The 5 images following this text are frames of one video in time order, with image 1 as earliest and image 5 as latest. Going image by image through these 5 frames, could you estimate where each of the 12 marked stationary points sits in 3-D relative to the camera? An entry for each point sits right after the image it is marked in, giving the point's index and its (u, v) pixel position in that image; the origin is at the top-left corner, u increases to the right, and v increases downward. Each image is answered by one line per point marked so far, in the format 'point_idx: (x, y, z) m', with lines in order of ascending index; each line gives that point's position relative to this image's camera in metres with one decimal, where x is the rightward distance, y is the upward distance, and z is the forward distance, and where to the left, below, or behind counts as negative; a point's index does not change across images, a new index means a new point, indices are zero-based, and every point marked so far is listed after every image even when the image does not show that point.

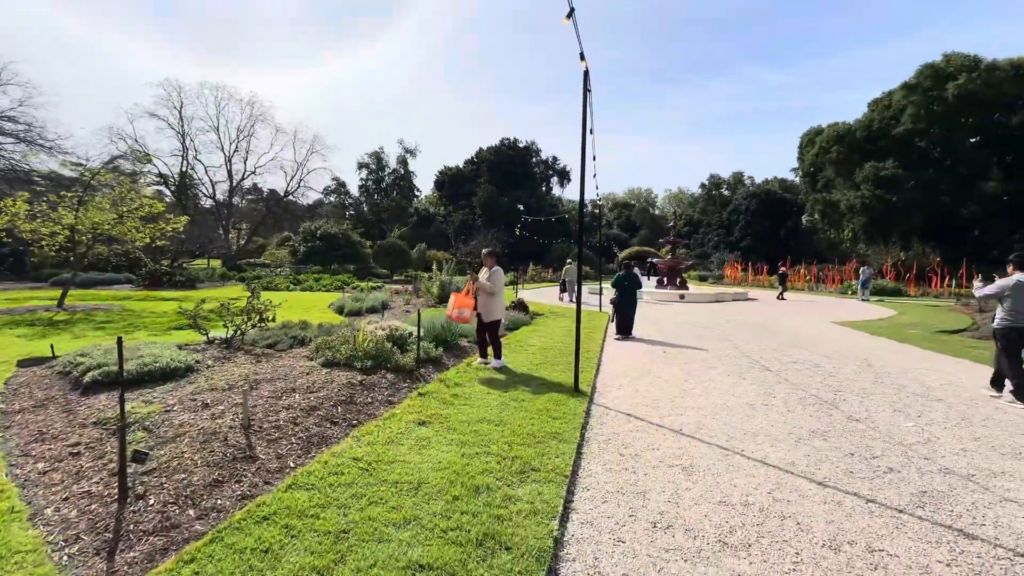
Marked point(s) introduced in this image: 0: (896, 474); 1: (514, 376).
0: (+3.1, -1.5, +3.6) m
1: (0.0, -1.3, +6.6) m
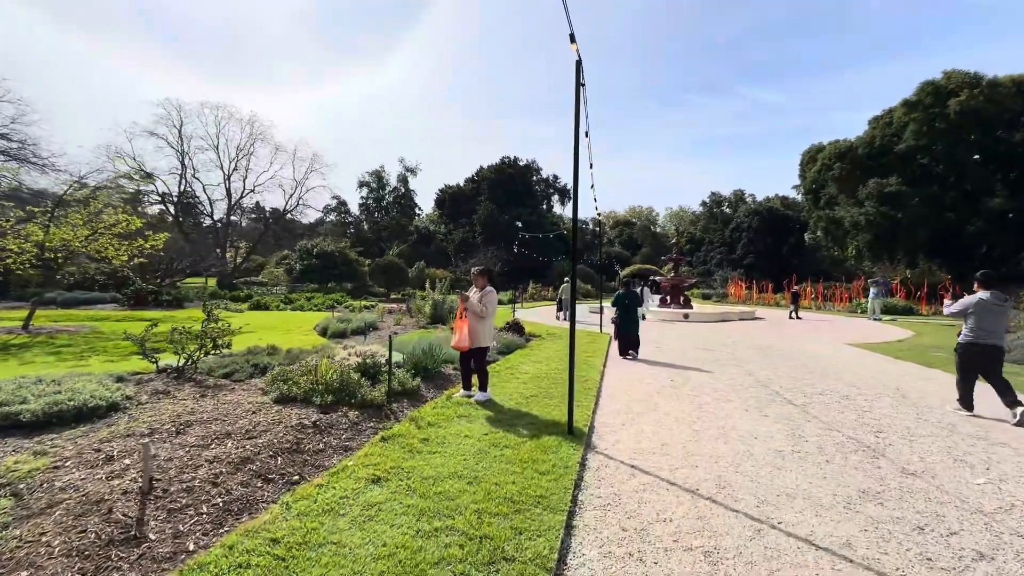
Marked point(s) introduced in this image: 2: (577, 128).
0: (+2.9, -1.7, +2.7) m
1: (-0.2, -1.6, +5.7) m
2: (+0.7, +1.8, +5.1) m
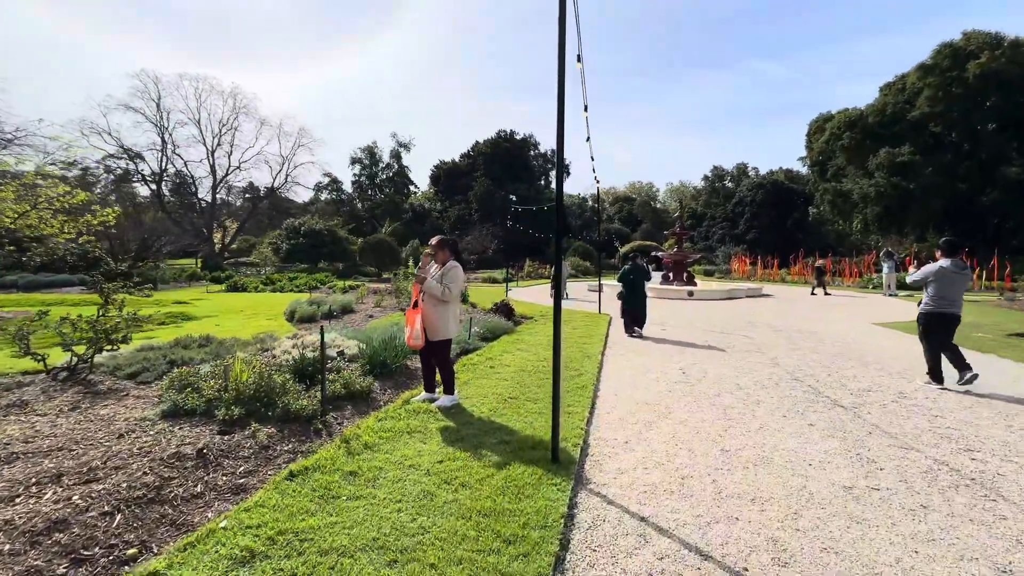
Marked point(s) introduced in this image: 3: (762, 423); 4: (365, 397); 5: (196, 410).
0: (+2.6, -1.5, +1.4) m
1: (-0.5, -1.3, +4.4) m
2: (+0.4, +2.1, +3.7) m
3: (+2.5, -1.3, +4.5) m
4: (-1.7, -1.3, +5.2) m
5: (-2.9, -1.1, +4.2) m
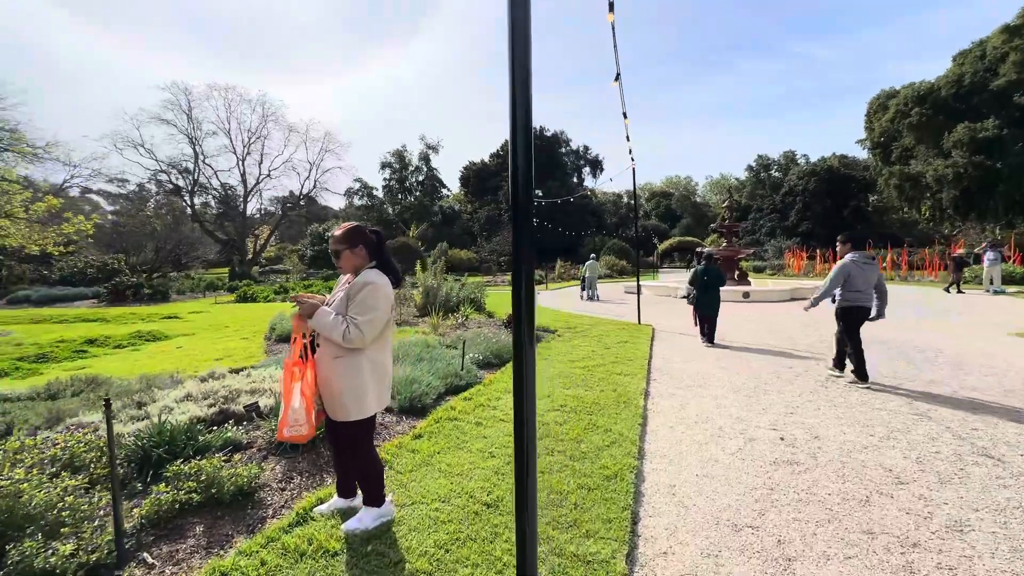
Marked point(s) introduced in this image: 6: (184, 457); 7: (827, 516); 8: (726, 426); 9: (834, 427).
0: (+2.2, -1.6, -1.0) m
1: (-0.7, -1.5, +2.2) m
2: (+0.1, +1.9, +1.4) m
3: (+2.3, -1.5, +2.0) m
4: (-1.8, -1.5, +3.0) m
5: (-3.1, -1.4, +2.2) m
6: (-2.3, -1.1, +3.1) m
7: (+1.9, -1.4, +2.8) m
8: (+2.0, -1.4, +4.3) m
9: (+3.0, -1.3, +4.2) m
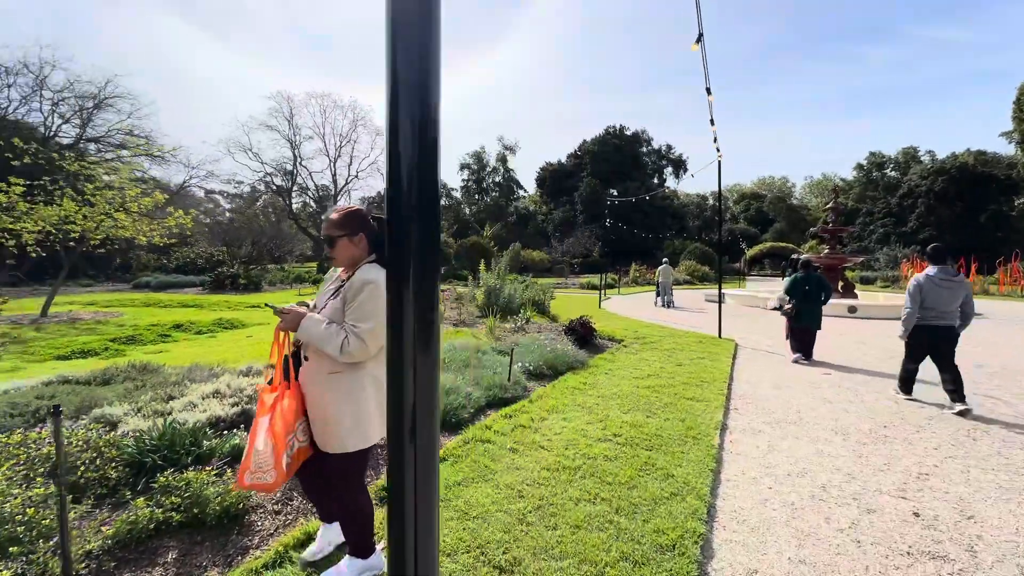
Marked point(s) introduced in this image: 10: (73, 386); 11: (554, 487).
0: (+1.6, -1.7, -2.0) m
1: (-0.7, -1.5, +1.6) m
2: (0.0, +1.9, +0.7) m
3: (+2.2, -1.6, +1.0) m
4: (-1.7, -1.4, +2.7) m
5: (-3.1, -1.3, +2.0) m
6: (-2.1, -1.0, +2.8) m
7: (+2.0, -1.5, +1.8) m
8: (+2.3, -1.5, +3.3) m
9: (+3.3, -1.5, +3.1) m
10: (-4.5, -1.0, +4.6) m
11: (+0.4, -1.4, +3.2) m
